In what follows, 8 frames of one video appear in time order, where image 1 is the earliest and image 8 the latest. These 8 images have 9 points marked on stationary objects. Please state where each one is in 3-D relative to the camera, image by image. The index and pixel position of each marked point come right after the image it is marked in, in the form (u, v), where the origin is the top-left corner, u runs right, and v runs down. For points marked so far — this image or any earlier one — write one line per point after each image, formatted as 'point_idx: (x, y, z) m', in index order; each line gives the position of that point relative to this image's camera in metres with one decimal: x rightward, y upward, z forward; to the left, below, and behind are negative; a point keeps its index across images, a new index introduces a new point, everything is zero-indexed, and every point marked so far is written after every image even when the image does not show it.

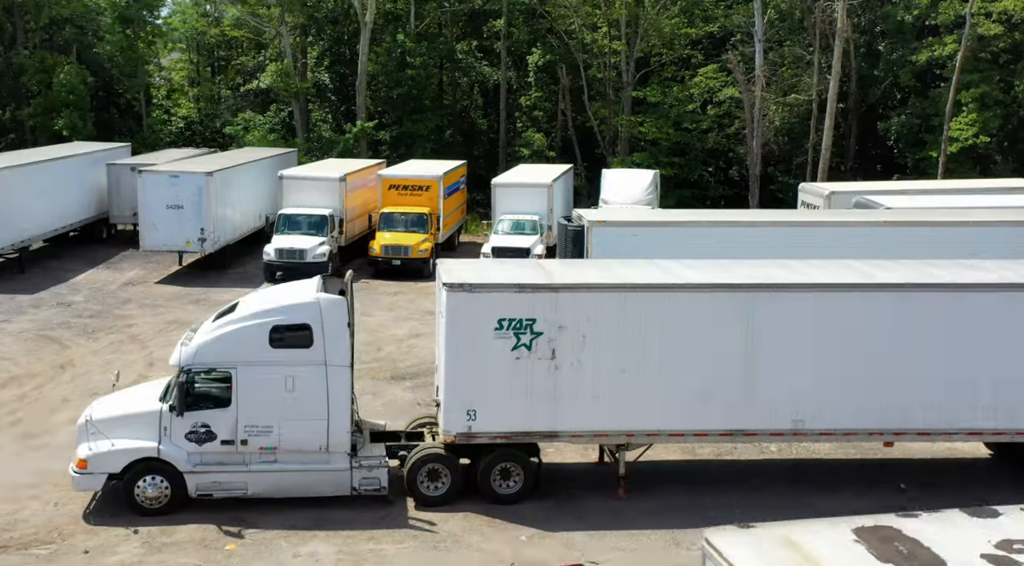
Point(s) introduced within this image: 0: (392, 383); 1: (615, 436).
0: (-2.1, -1.8, +18.6) m
1: (+1.4, -2.0, +13.6) m
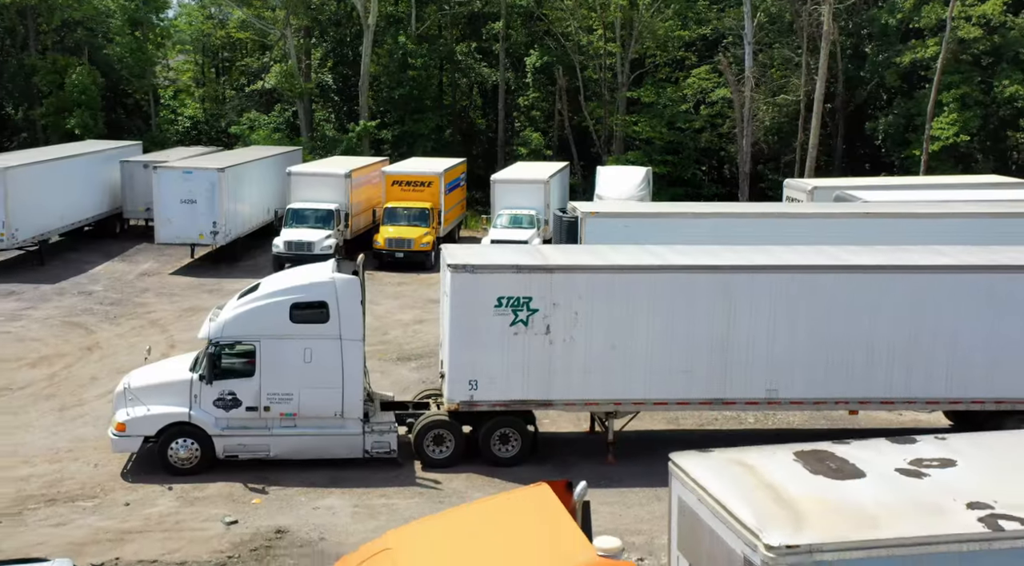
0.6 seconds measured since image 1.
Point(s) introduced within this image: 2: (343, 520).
0: (-2.2, -1.5, +19.9) m
1: (+1.3, -1.7, +14.9) m
2: (-2.1, -3.0, +13.0) m
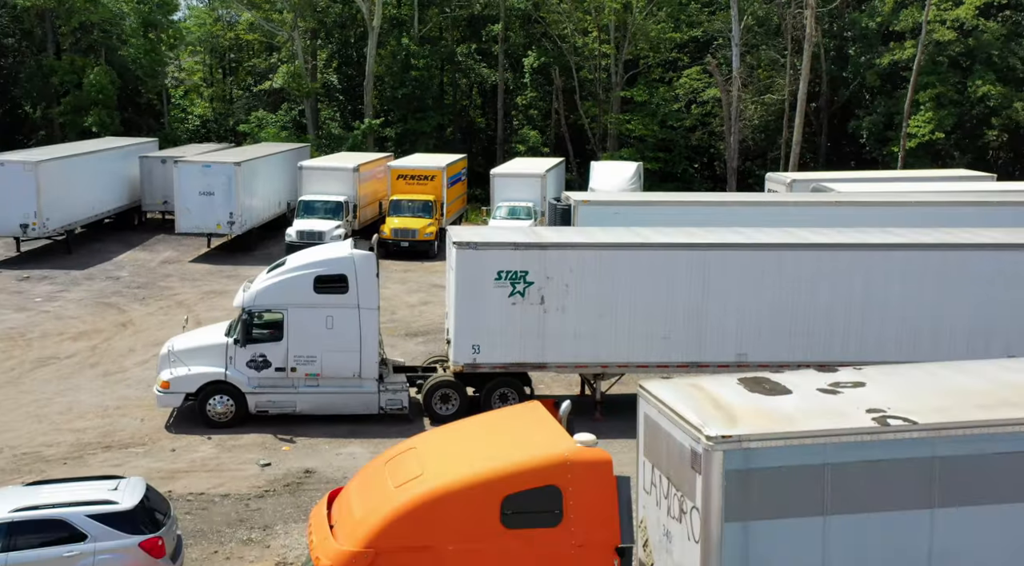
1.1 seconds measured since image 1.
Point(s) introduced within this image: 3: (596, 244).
0: (-2.2, -1.1, +21.8) m
1: (+1.3, -1.3, +16.8) m
2: (-2.1, -2.6, +14.9) m
3: (+1.3, +0.6, +16.4) m
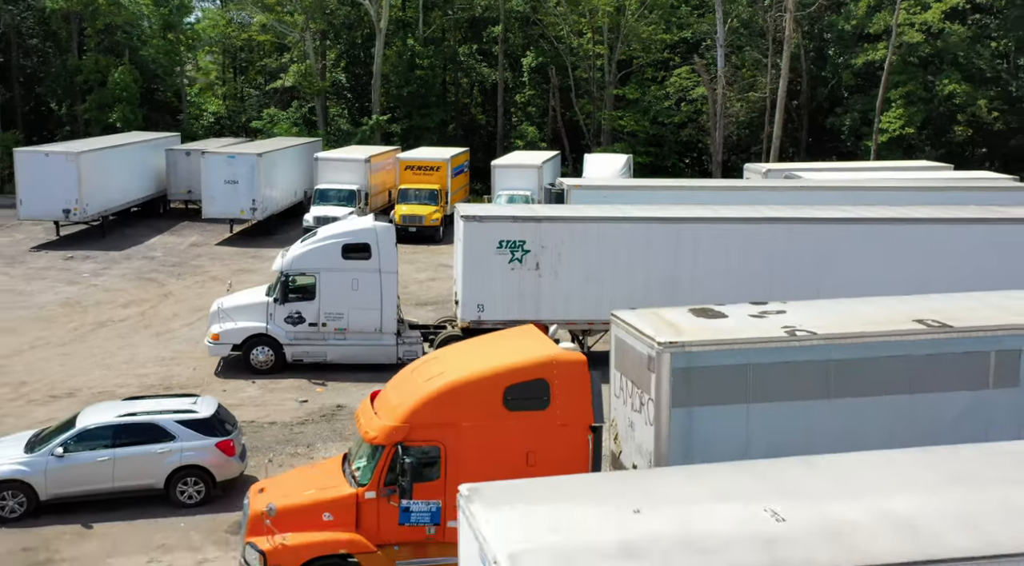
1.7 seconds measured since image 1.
0: (-2.2, -0.6, +24.5) m
1: (+1.3, -0.7, +19.5) m
2: (-2.1, -2.0, +17.6) m
3: (+1.3, +1.2, +19.1) m
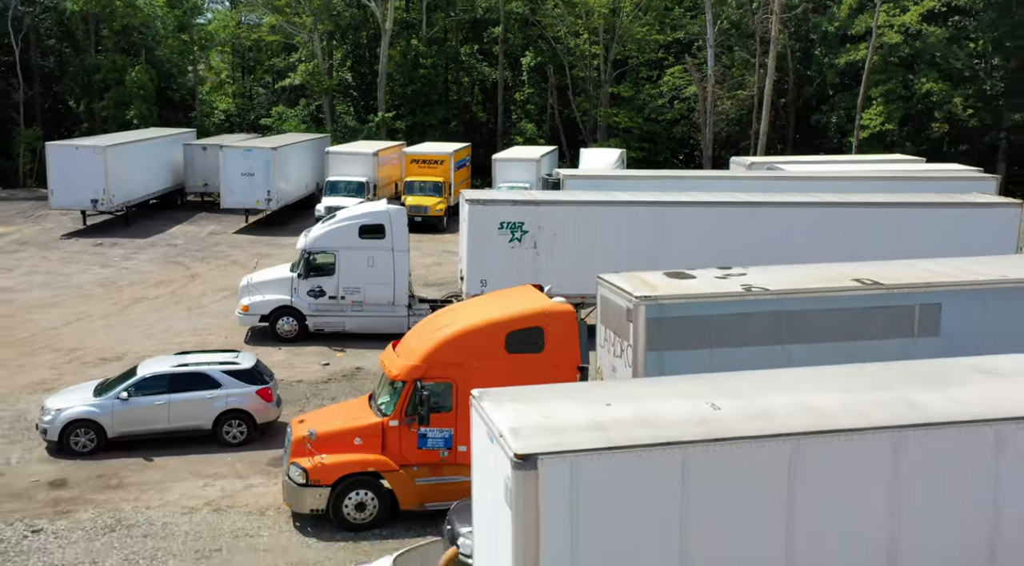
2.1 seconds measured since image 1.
0: (-2.2, -0.1, +26.6) m
1: (+1.3, -0.3, +21.6) m
2: (-2.1, -1.5, +19.7) m
3: (+1.3, +1.7, +21.2) m
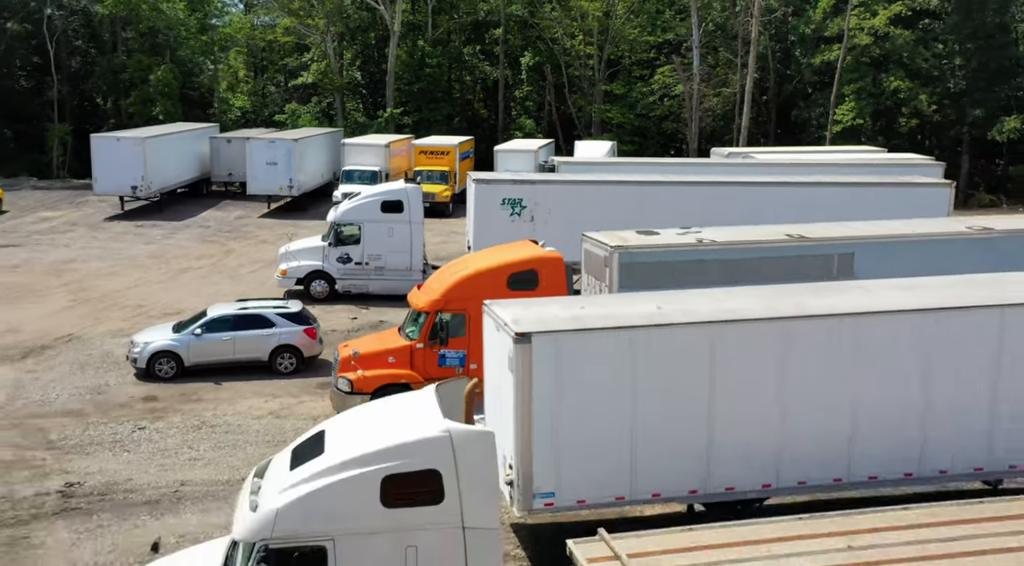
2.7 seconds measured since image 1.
0: (-2.2, +0.6, +30.0) m
1: (+1.3, +0.5, +25.0) m
2: (-2.1, -0.8, +23.1) m
3: (+1.3, +2.4, +24.6) m
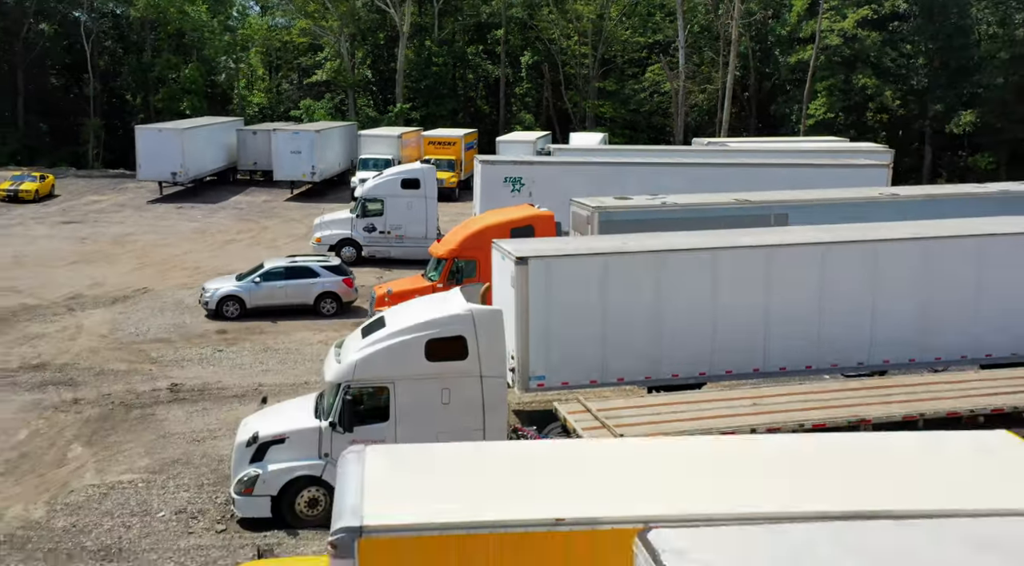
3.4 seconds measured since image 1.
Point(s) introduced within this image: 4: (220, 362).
0: (-2.2, +1.6, +34.2) m
1: (+1.3, +1.4, +29.2) m
2: (-2.1, +0.1, +27.2) m
3: (+1.3, +3.3, +28.8) m
4: (-5.4, -1.5, +19.2) m
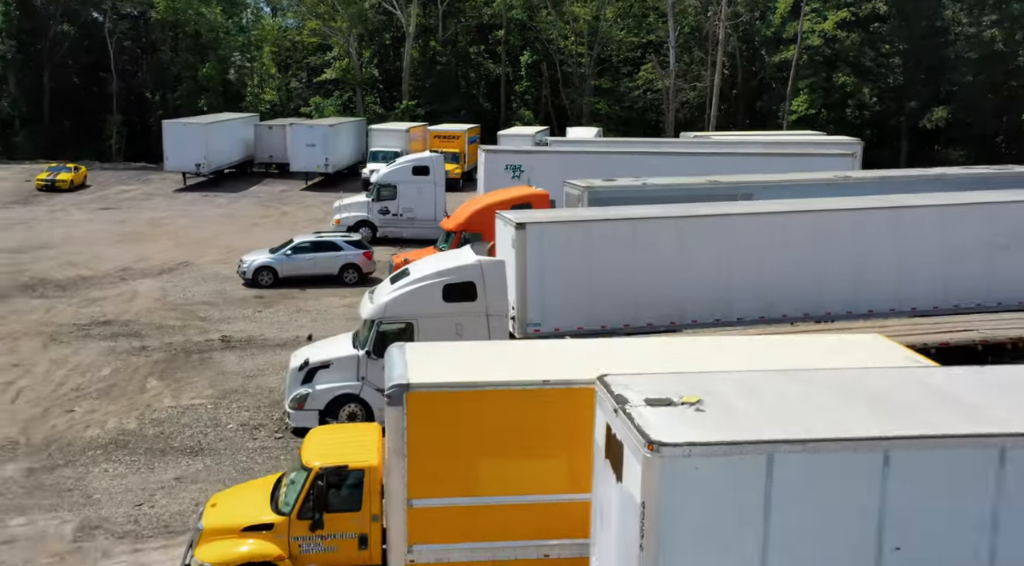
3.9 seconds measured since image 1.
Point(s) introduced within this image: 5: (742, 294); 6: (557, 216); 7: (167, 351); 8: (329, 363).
0: (-2.2, +2.2, +37.2) m
1: (+1.3, +2.0, +32.2) m
2: (-2.1, +0.8, +30.3) m
3: (+1.3, +4.0, +31.8) m
4: (-5.4, -0.8, +22.2) m
5: (+4.2, -0.2, +19.0) m
6: (+0.9, +1.2, +19.1) m
7: (-6.5, -1.3, +19.7) m
8: (-2.8, -1.2, +15.8) m
